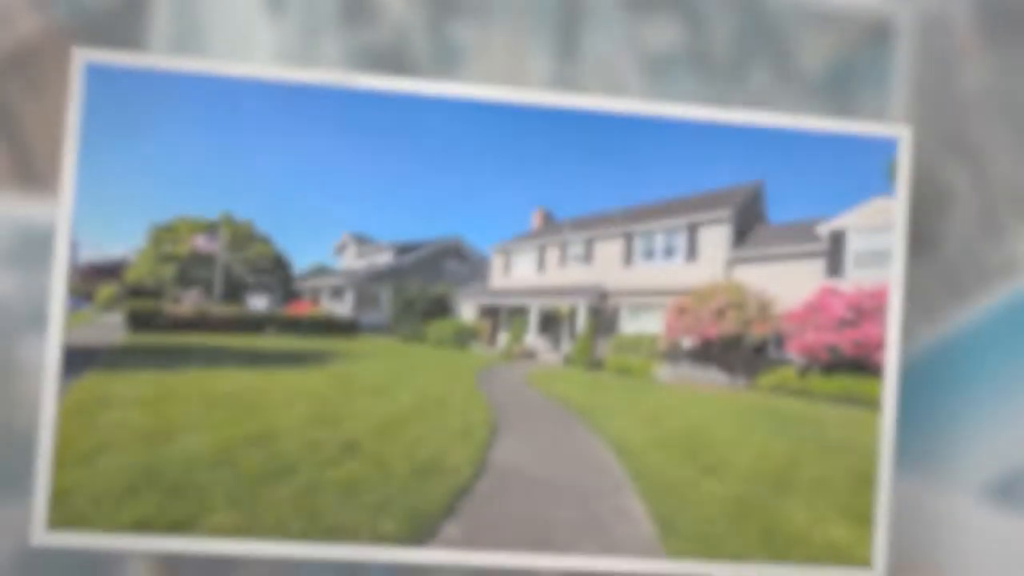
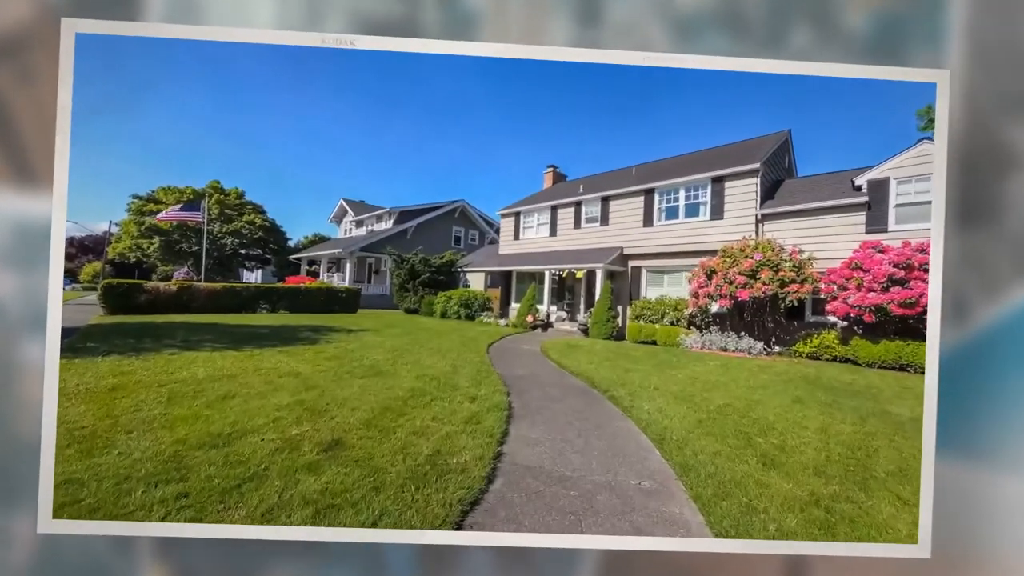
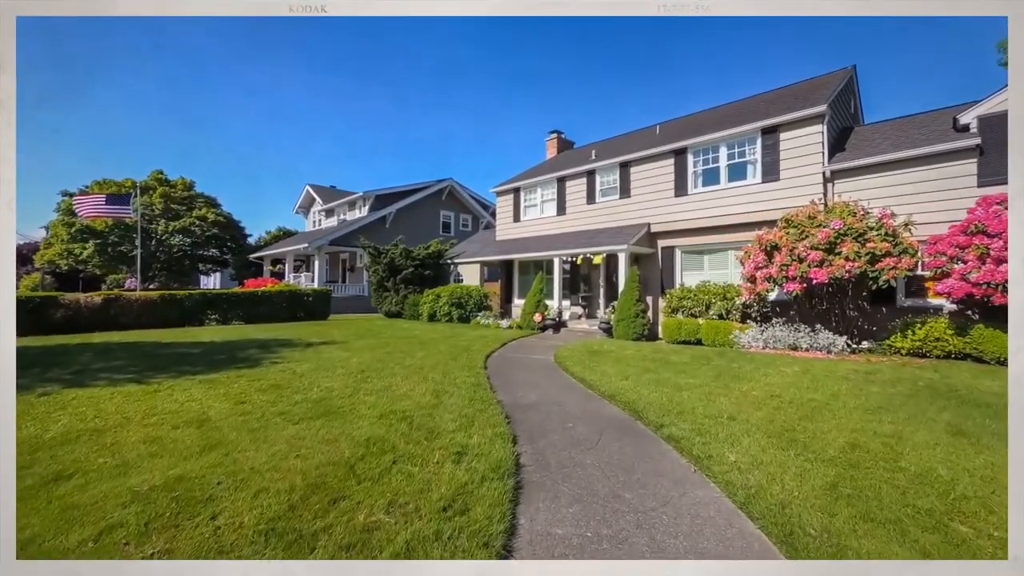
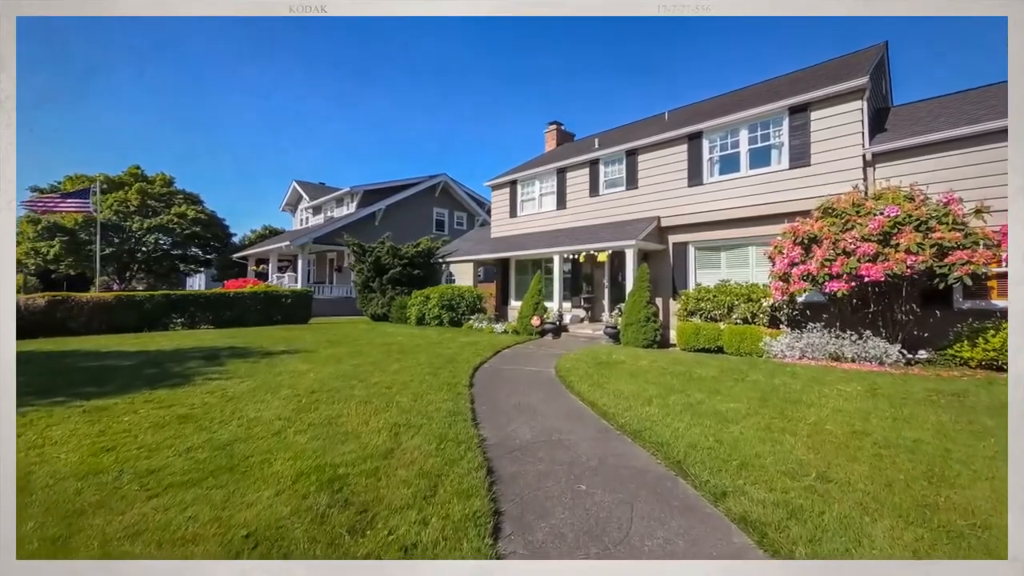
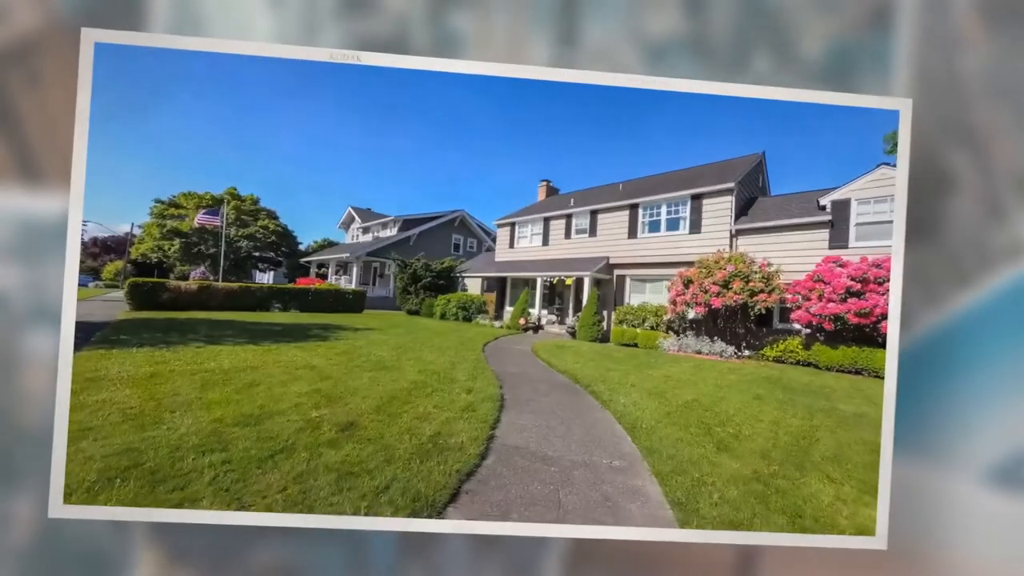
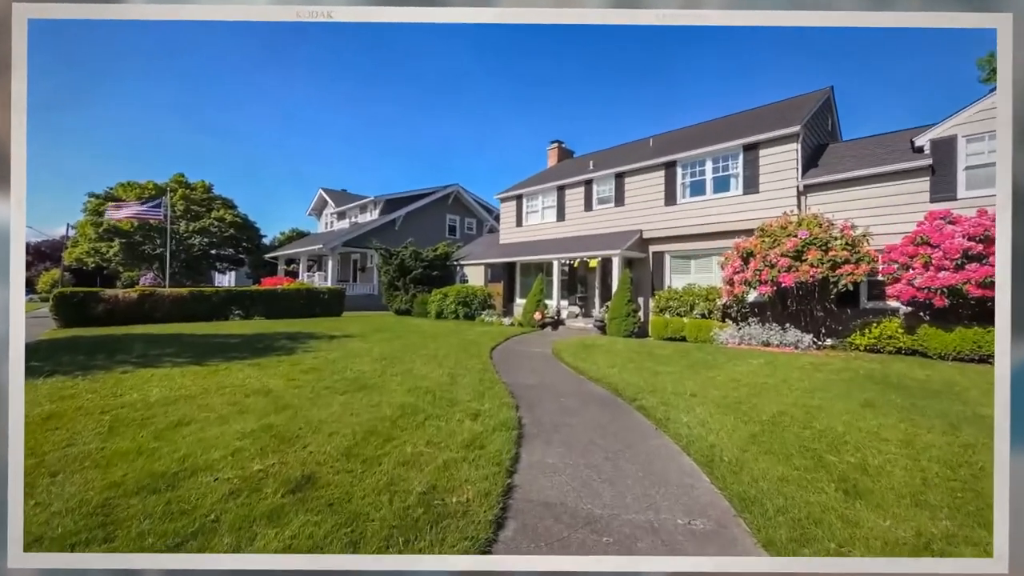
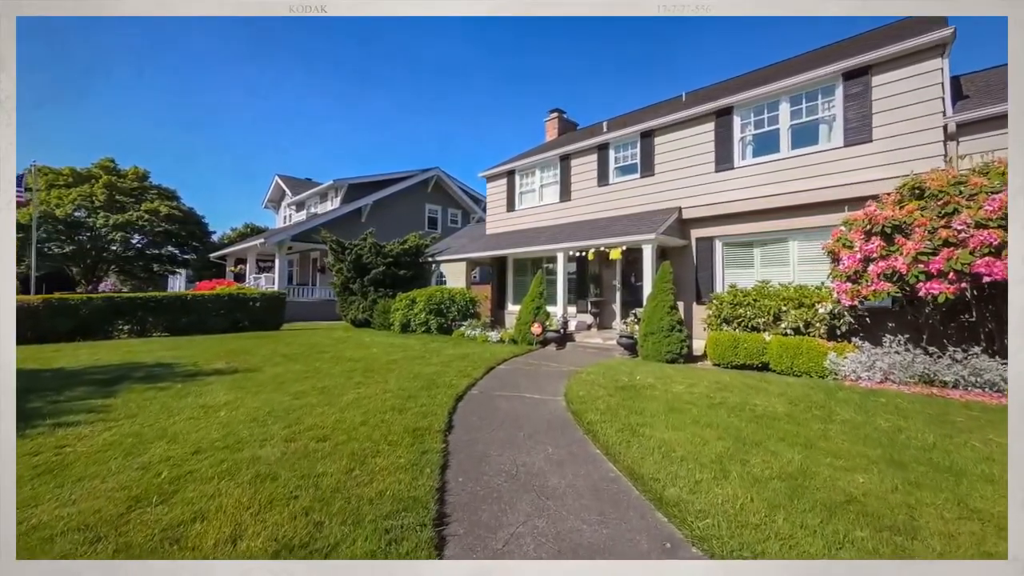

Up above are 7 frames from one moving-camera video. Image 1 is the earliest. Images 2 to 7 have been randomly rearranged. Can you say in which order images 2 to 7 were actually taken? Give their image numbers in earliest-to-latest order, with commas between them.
5, 2, 6, 3, 4, 7
